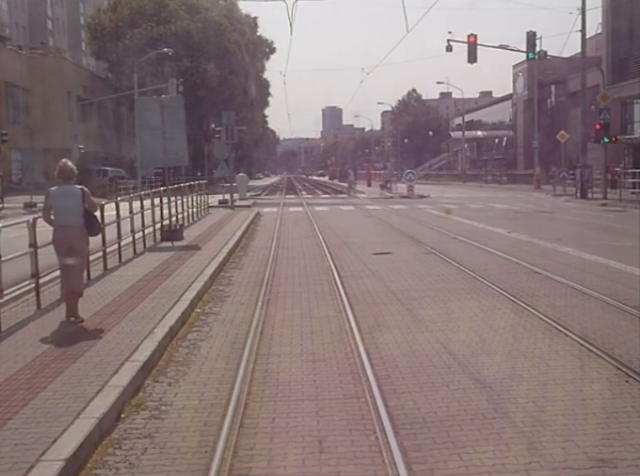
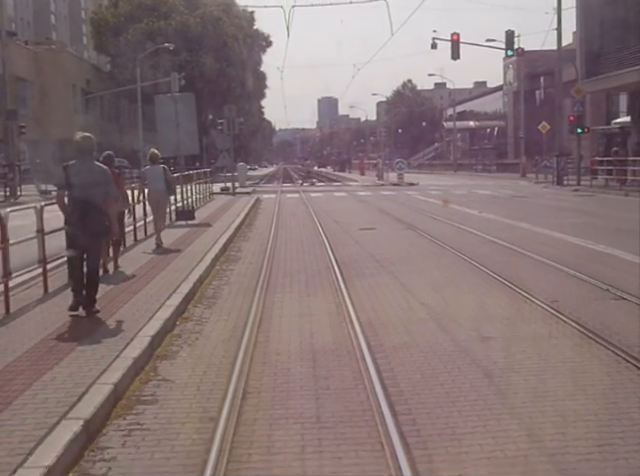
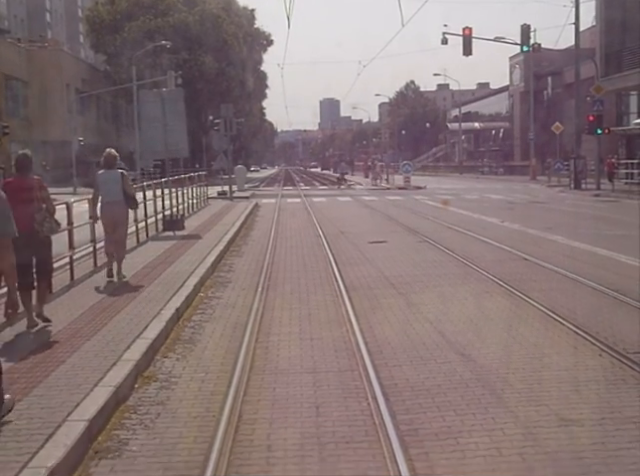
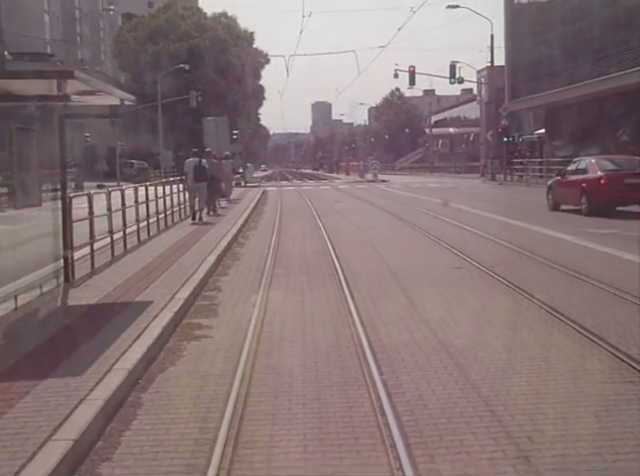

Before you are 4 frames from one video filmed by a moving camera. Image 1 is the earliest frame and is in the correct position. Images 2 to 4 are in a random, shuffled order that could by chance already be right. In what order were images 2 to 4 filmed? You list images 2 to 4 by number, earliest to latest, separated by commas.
3, 2, 4
